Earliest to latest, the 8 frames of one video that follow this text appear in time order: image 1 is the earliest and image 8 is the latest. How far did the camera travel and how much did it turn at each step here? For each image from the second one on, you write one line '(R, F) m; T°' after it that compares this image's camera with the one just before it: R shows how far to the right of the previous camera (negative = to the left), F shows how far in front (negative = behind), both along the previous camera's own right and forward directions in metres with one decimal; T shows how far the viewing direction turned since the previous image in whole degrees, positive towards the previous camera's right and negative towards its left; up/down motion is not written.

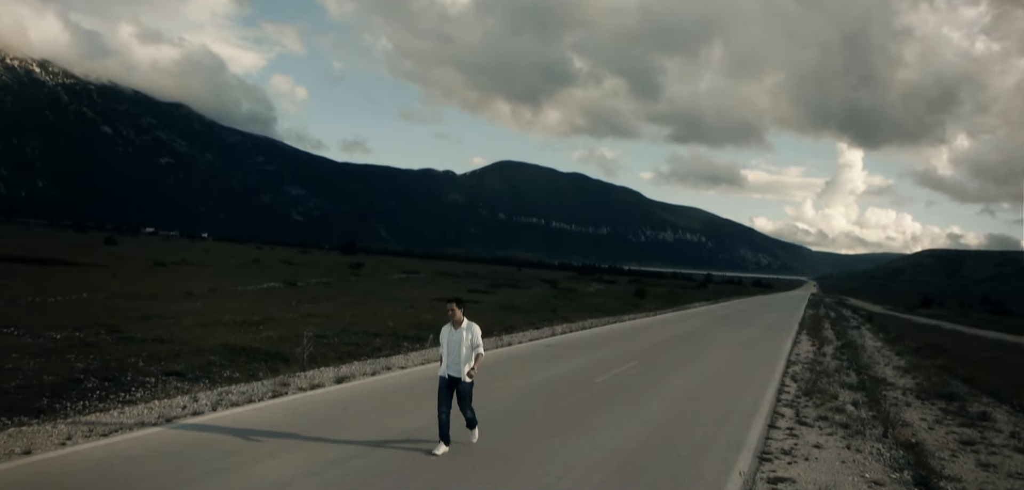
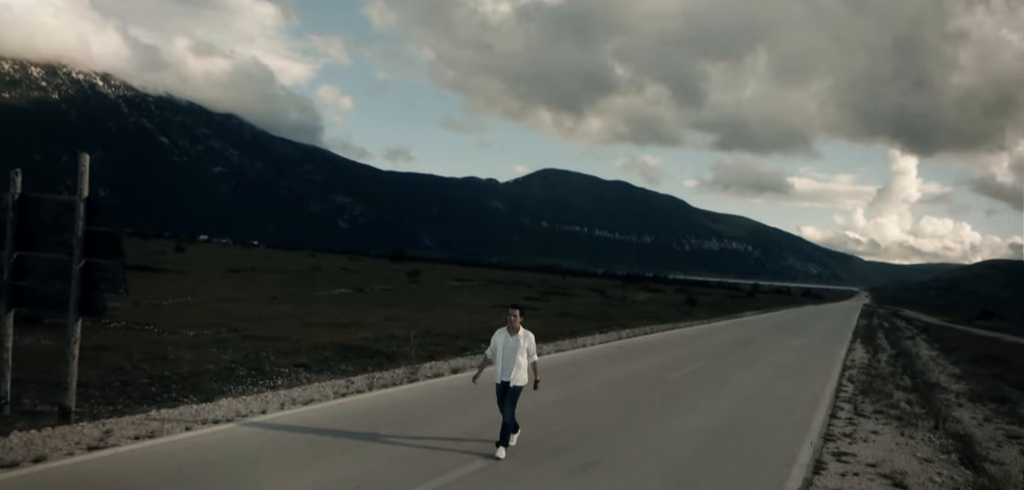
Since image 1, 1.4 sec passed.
(-1.1, -2.5) m; -3°
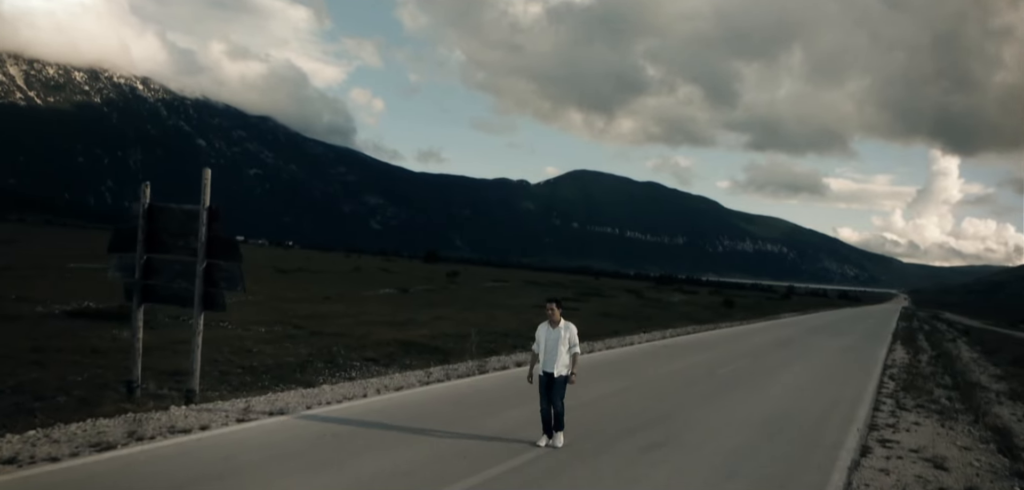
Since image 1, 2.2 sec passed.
(-0.7, -1.4) m; -2°
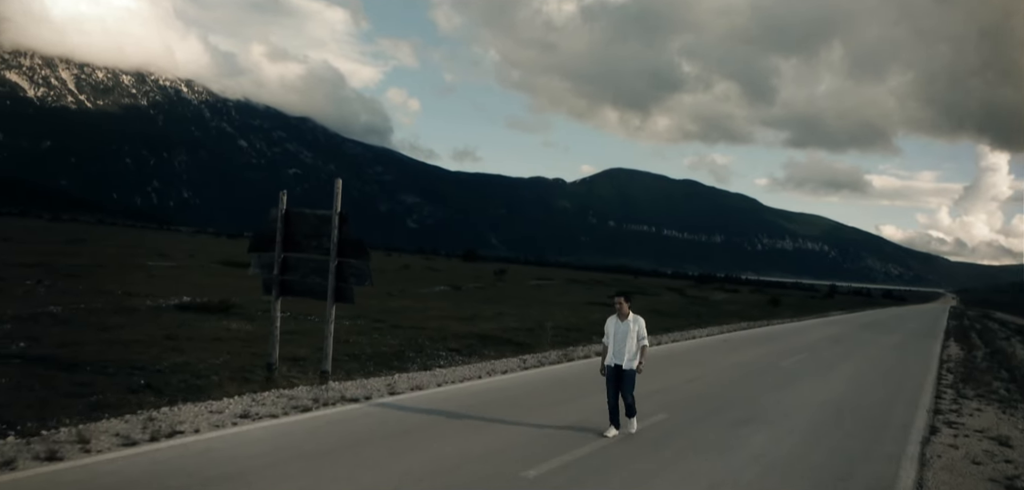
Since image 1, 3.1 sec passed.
(-1.2, -1.6) m; -3°
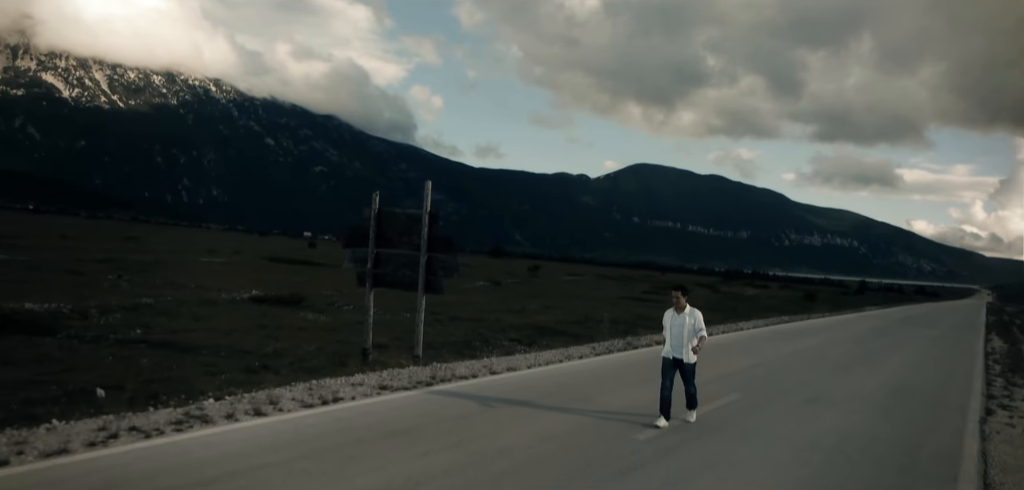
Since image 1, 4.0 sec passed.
(-1.1, -1.3) m; -2°
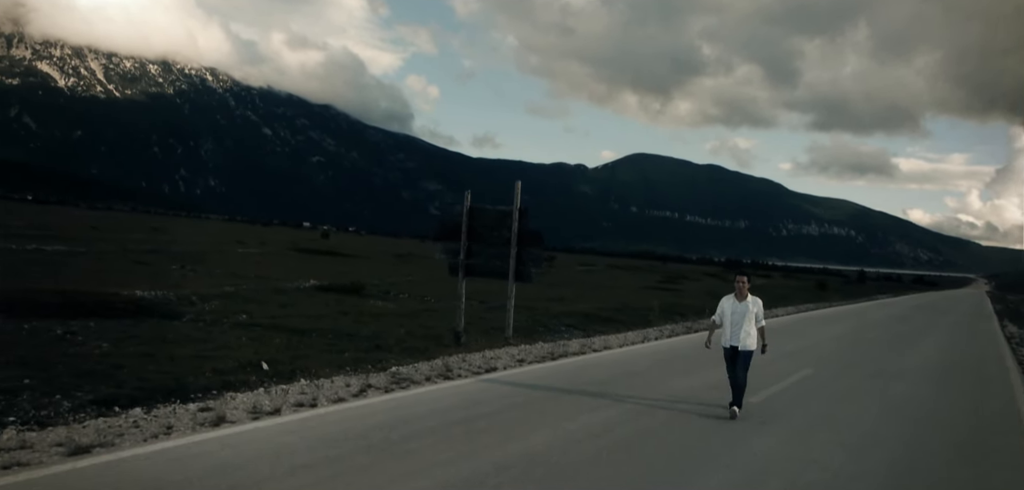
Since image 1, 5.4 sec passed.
(-2.0, -1.7) m; 0°
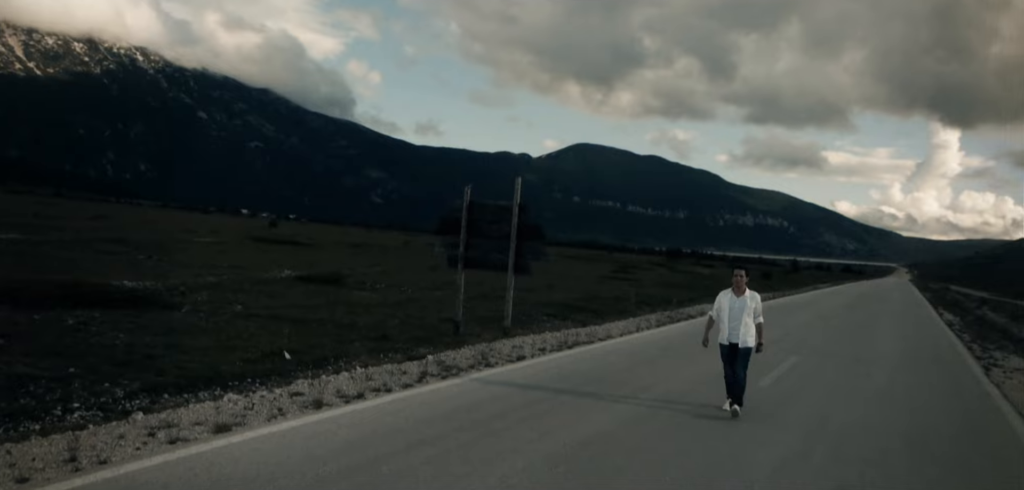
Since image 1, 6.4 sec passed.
(-1.4, -0.5) m; +4°
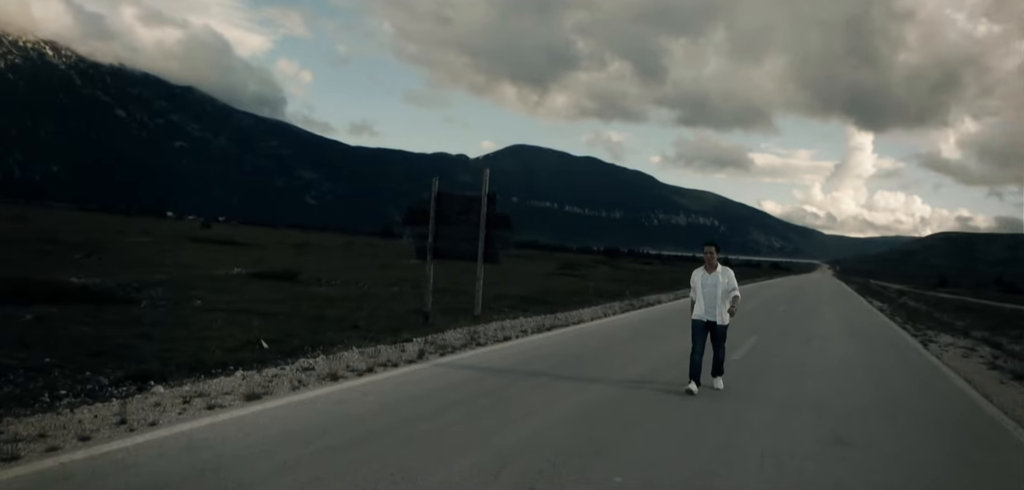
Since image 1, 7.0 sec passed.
(-0.8, -0.1) m; +5°
